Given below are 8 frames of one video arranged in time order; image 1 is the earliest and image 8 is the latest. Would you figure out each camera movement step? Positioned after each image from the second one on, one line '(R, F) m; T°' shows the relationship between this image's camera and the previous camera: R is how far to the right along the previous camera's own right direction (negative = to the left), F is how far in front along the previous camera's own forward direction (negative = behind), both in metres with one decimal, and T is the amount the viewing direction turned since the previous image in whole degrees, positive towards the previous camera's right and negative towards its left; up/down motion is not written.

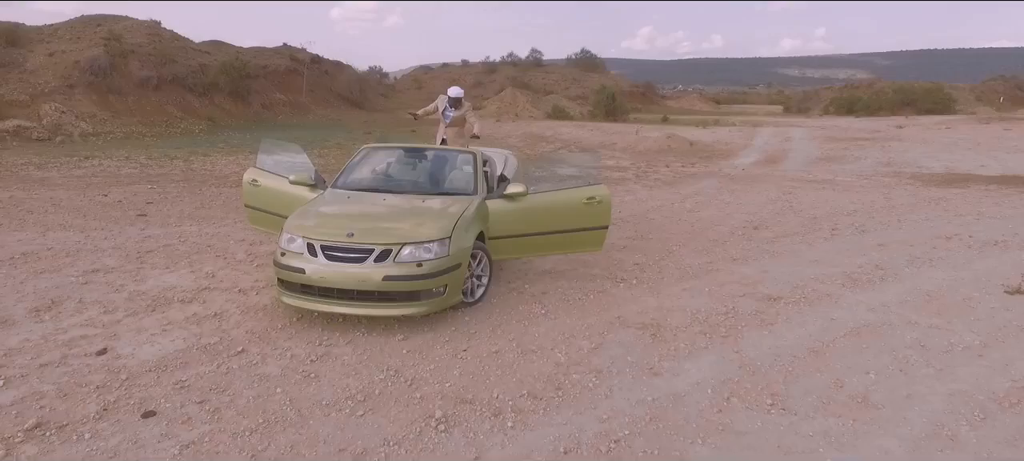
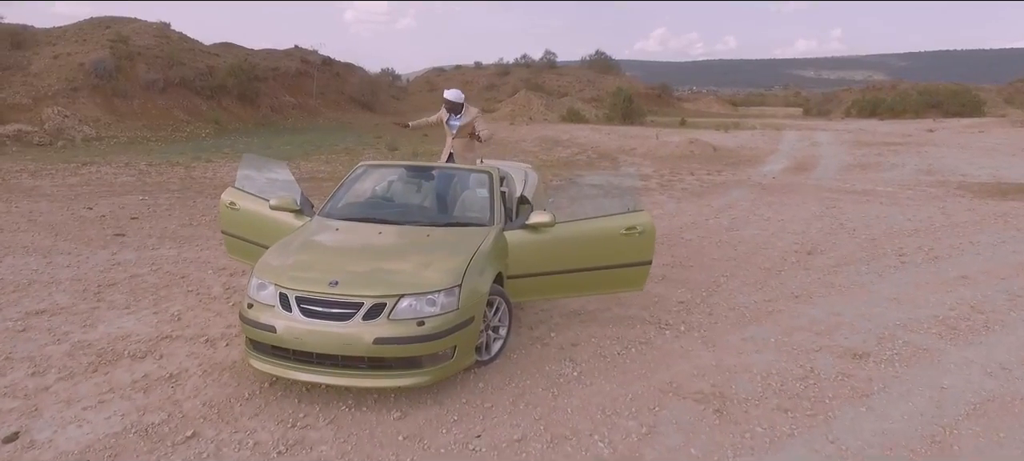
(-0.1, +1.0) m; -1°
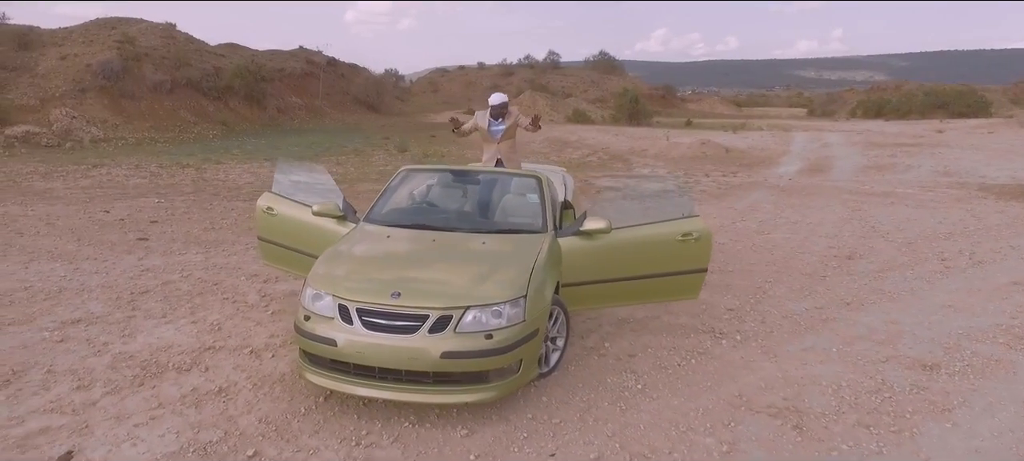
(-0.4, +0.2) m; 0°
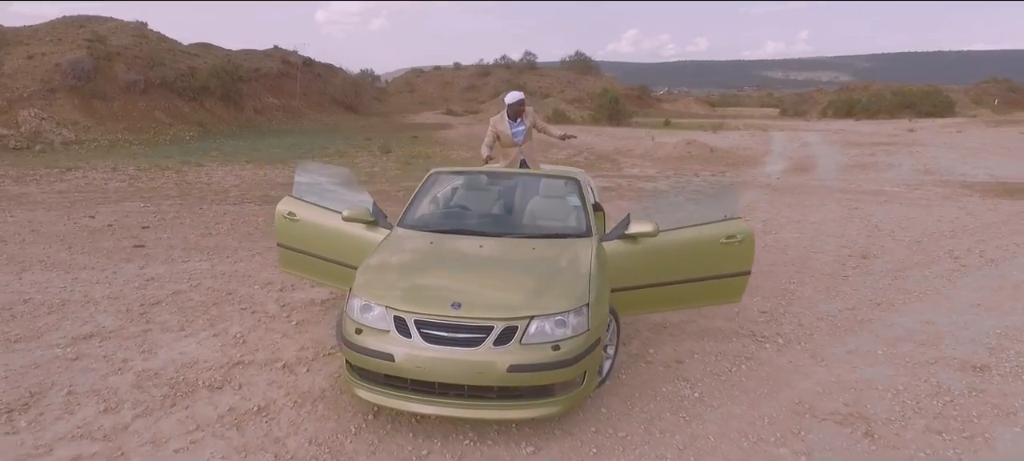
(-0.5, +0.2) m; +2°
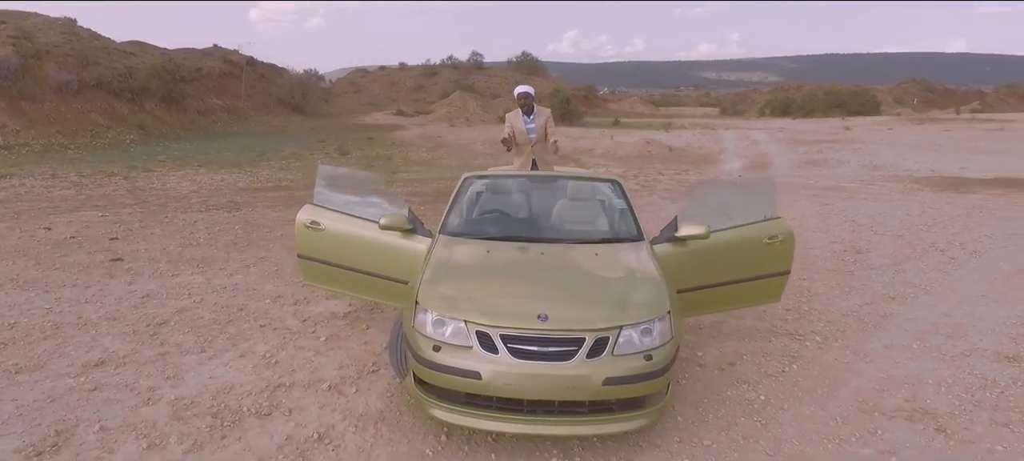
(-0.7, +0.2) m; +5°
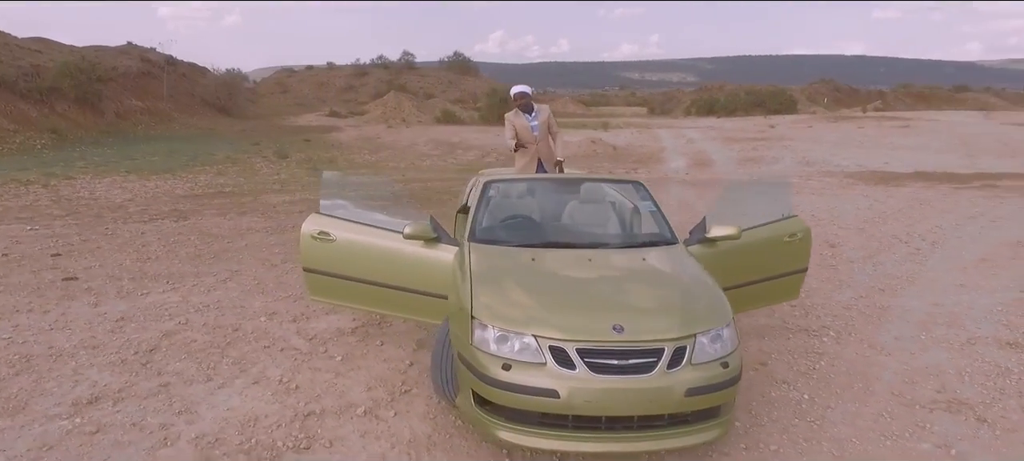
(-0.7, +0.2) m; +6°
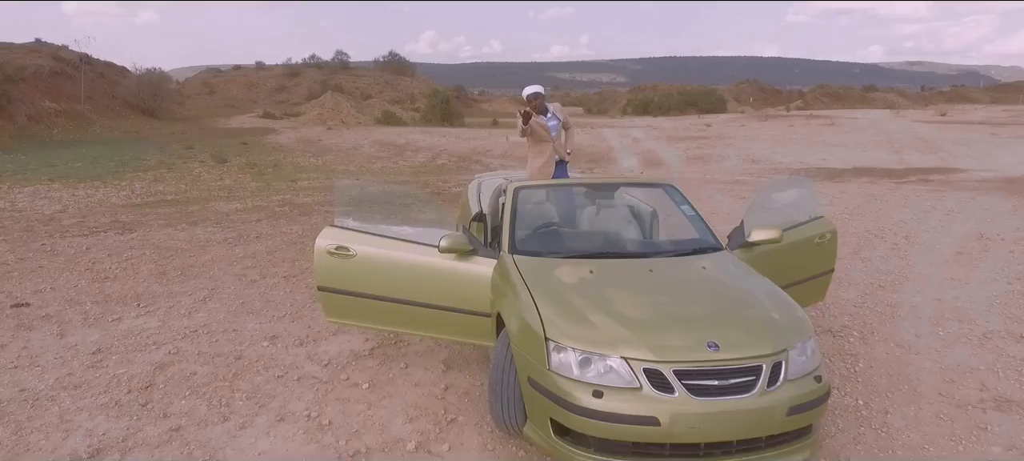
(-0.7, +0.3) m; +6°
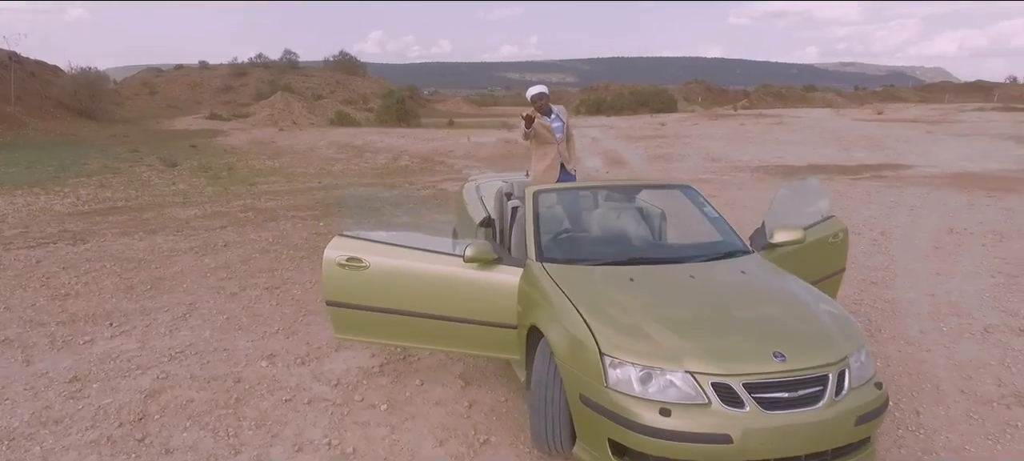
(-0.4, +0.2) m; +4°
